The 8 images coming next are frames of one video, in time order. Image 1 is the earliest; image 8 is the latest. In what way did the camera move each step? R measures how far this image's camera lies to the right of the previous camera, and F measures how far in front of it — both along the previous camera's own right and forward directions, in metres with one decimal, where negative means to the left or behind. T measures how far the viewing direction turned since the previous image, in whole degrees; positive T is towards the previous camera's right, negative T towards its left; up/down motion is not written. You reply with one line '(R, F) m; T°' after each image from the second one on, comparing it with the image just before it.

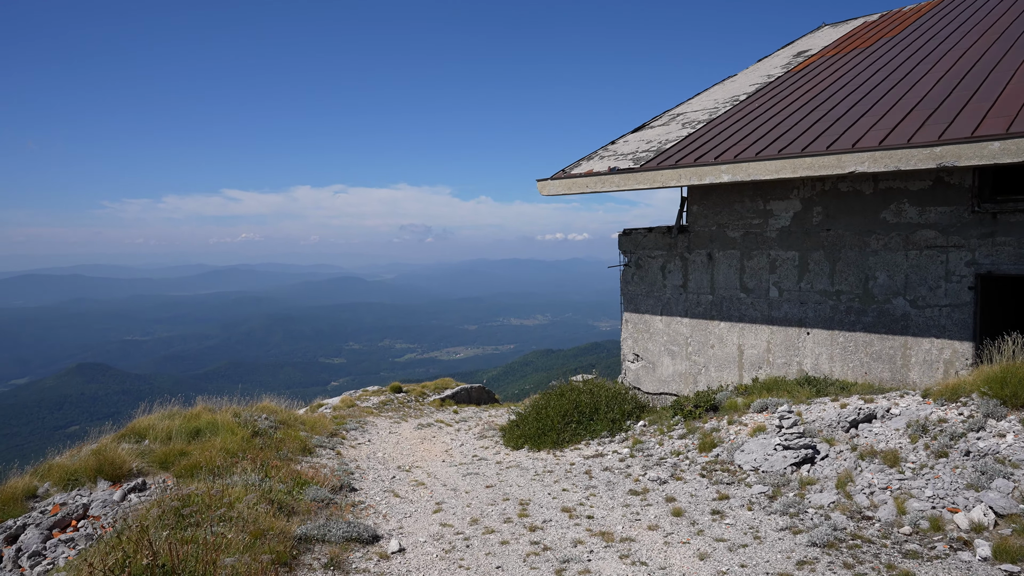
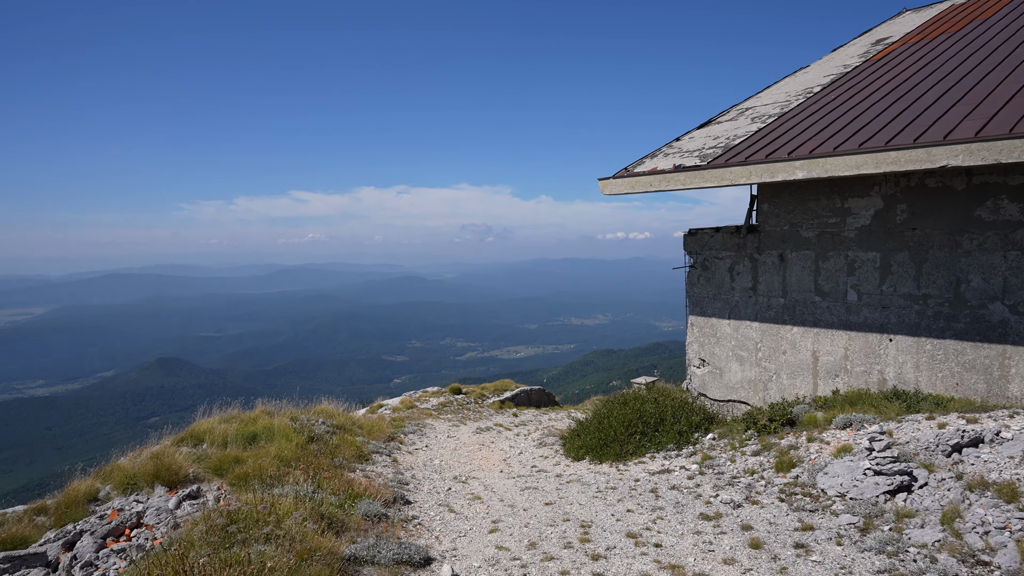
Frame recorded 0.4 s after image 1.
(0.0, +0.1) m; -6°
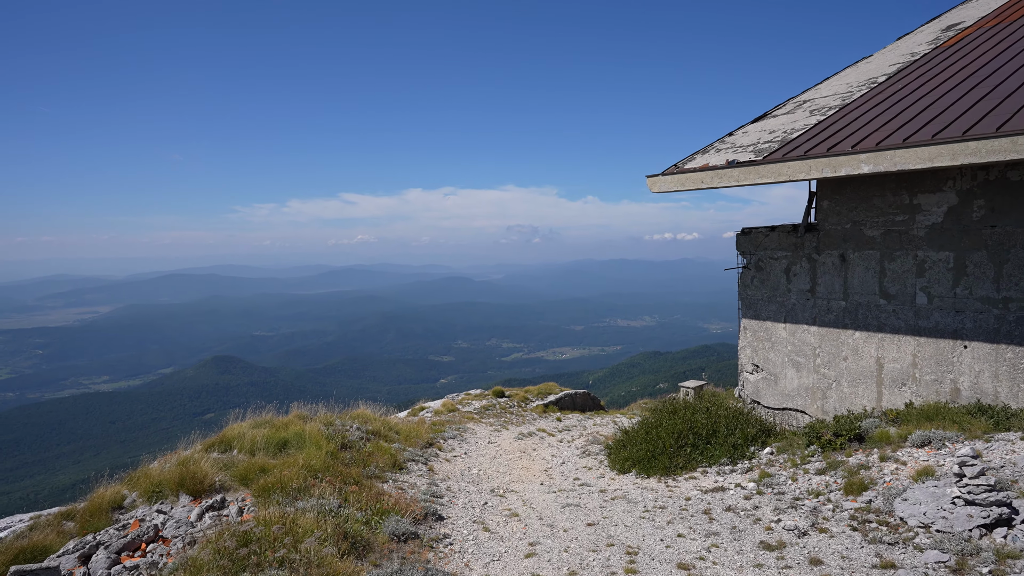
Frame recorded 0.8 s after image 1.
(0.0, +0.2) m; -5°
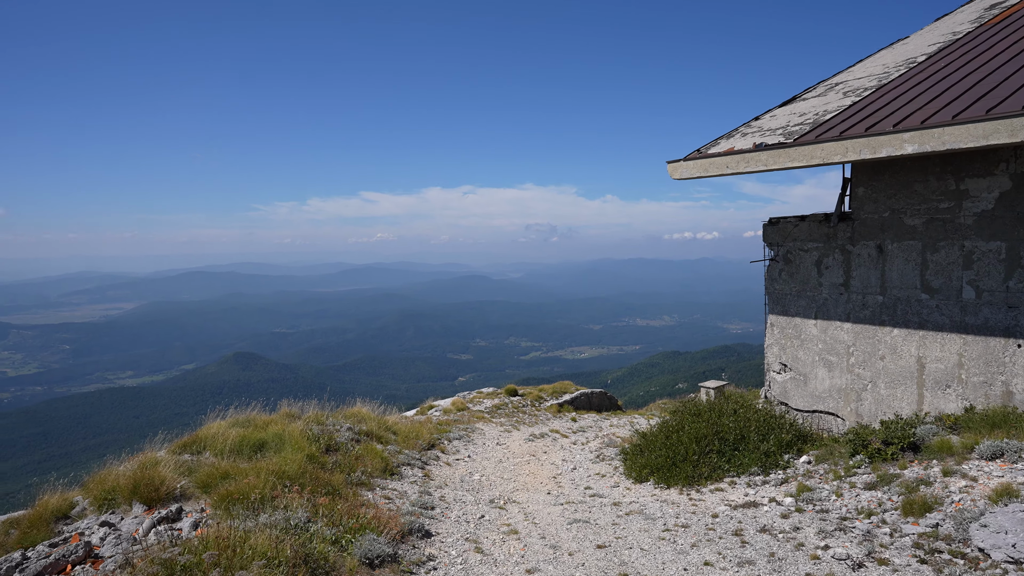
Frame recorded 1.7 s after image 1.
(+0.1, +0.5) m; -2°
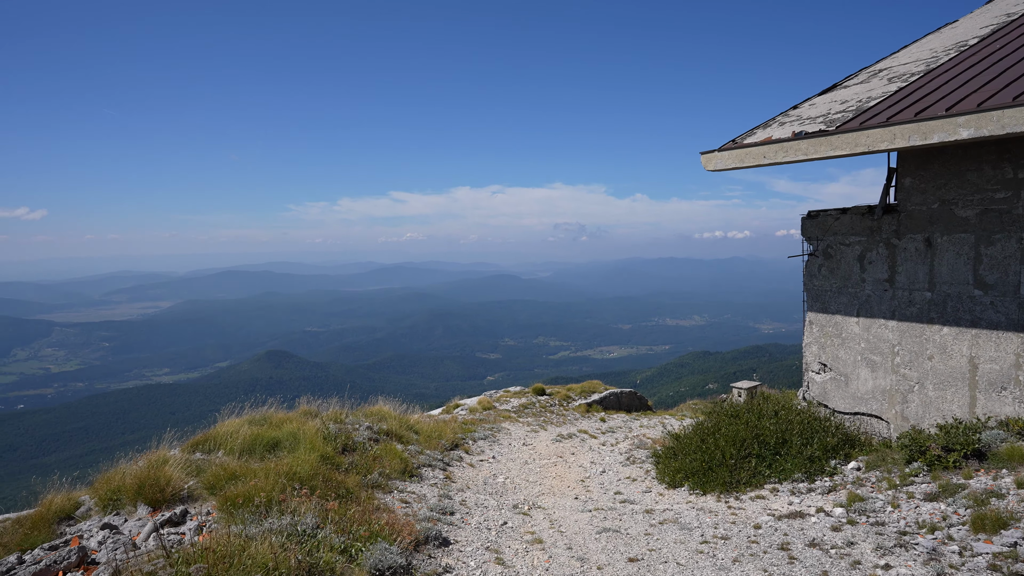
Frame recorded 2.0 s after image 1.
(0.0, +0.2) m; -3°
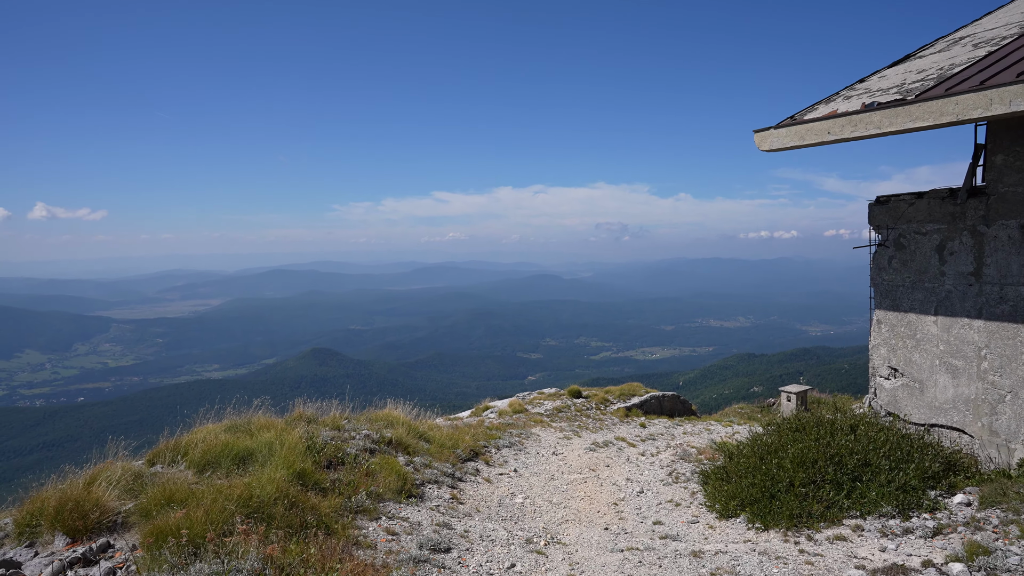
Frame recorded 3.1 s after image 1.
(+0.1, +0.7) m; -4°
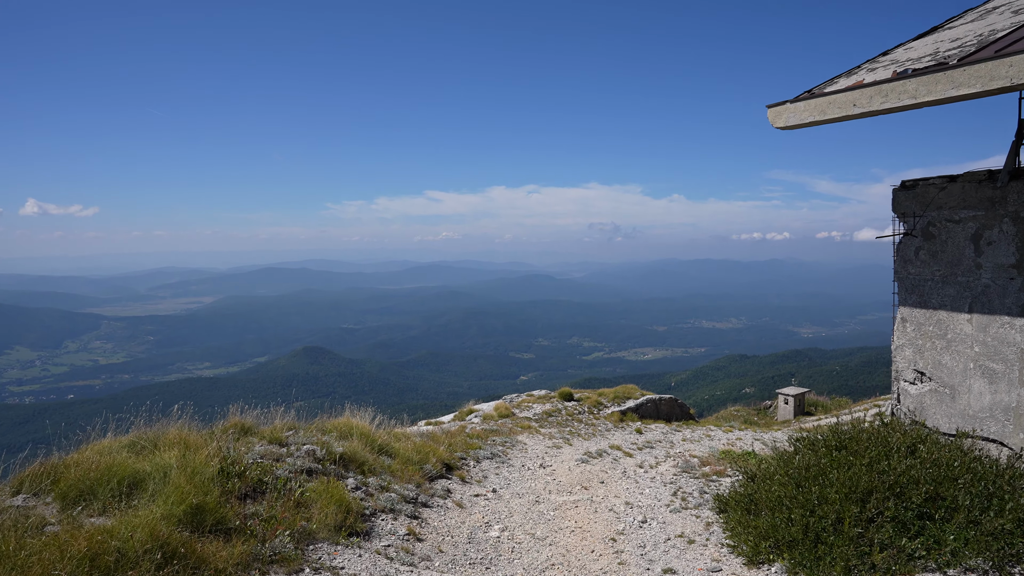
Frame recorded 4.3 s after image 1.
(+0.1, +0.8) m; 0°
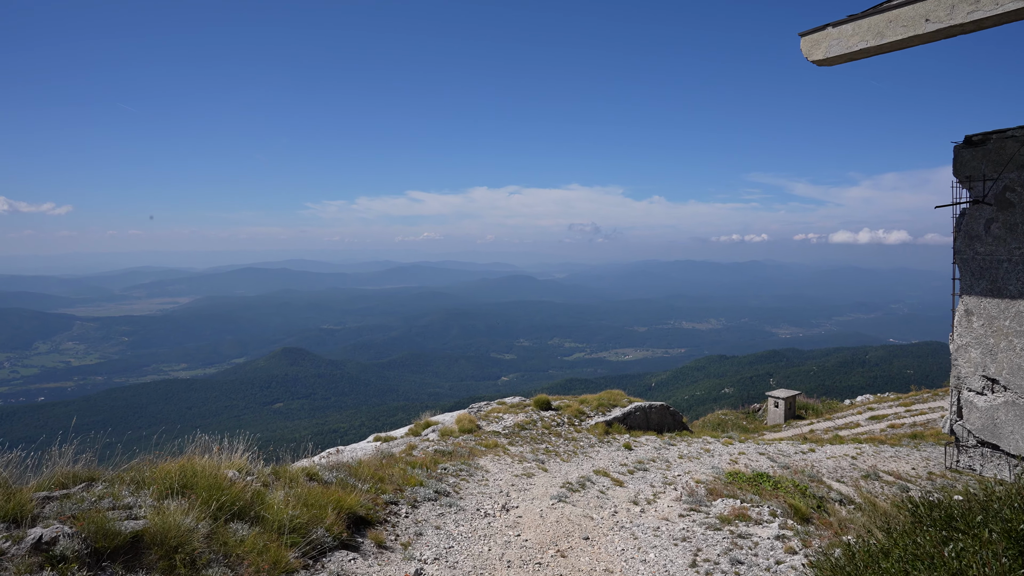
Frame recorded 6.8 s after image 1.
(+0.3, +1.6) m; +1°
